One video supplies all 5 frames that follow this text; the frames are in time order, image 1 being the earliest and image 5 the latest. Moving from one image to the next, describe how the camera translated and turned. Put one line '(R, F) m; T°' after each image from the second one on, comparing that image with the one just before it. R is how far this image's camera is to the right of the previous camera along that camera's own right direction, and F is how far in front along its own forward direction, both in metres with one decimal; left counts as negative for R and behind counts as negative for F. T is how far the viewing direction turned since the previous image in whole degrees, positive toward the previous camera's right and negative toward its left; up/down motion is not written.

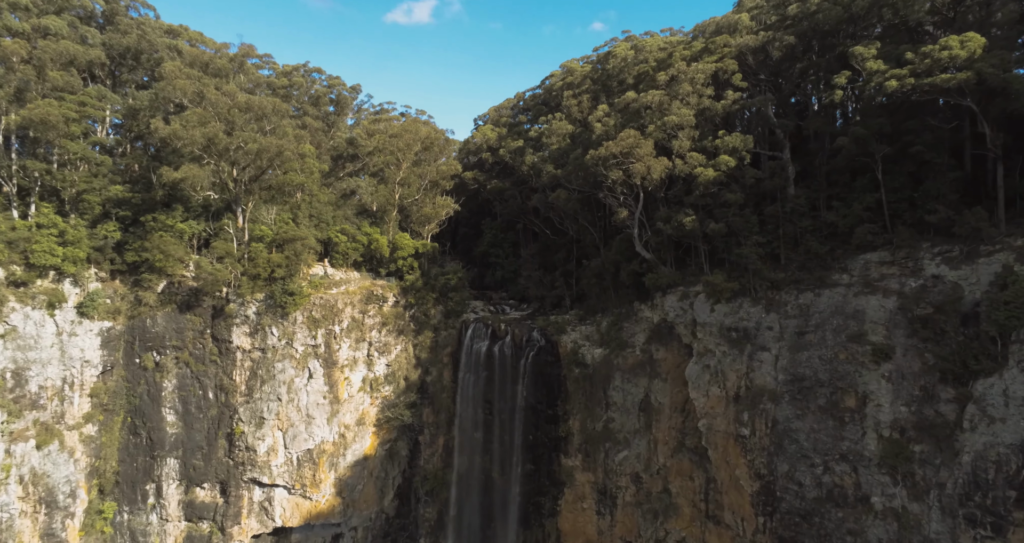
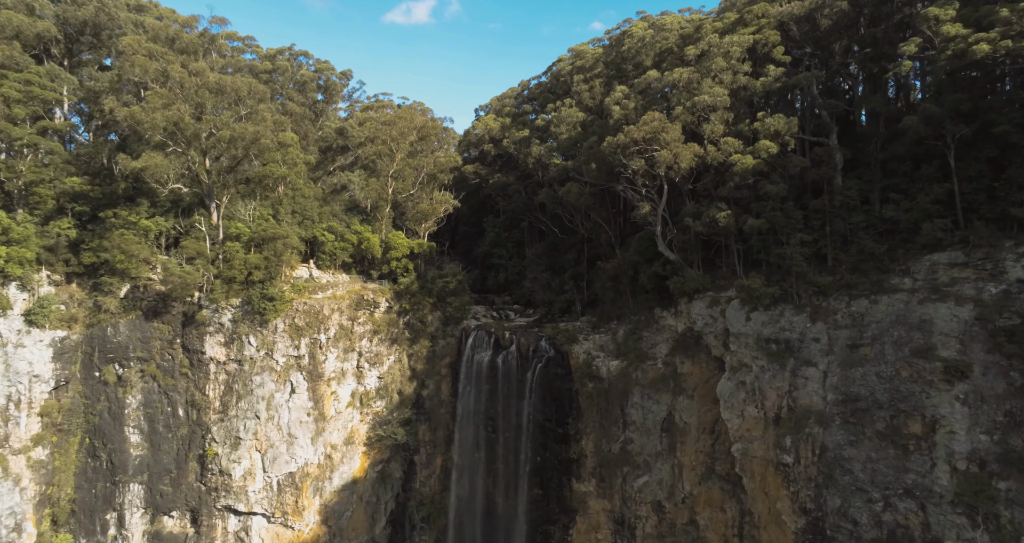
(-0.3, +4.2) m; 0°
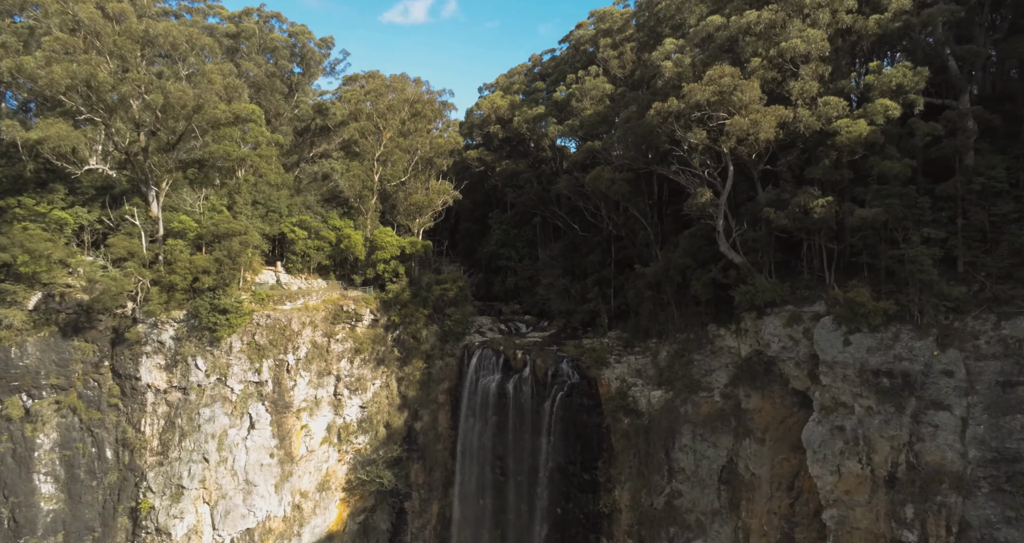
(-0.6, +7.4) m; 0°
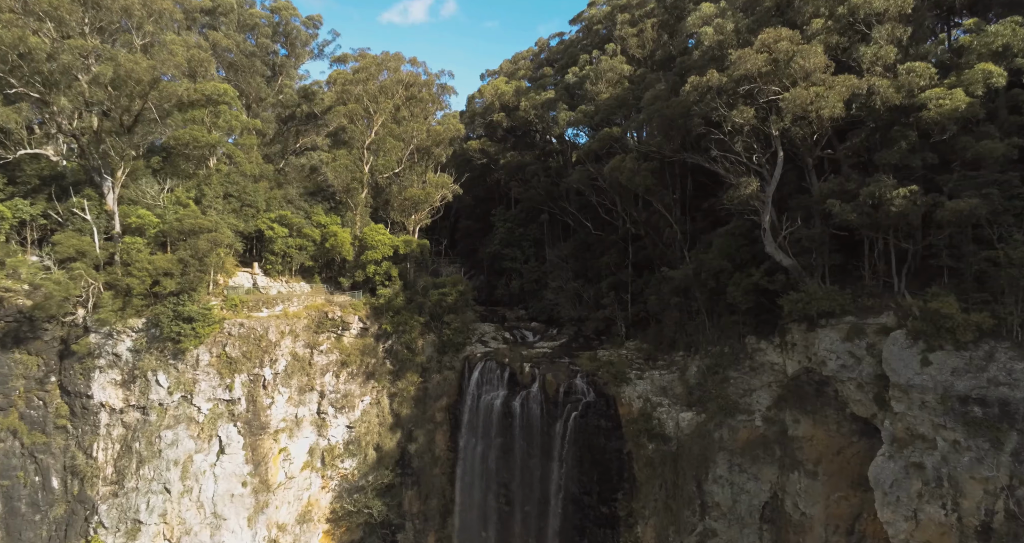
(-0.3, +3.7) m; 0°
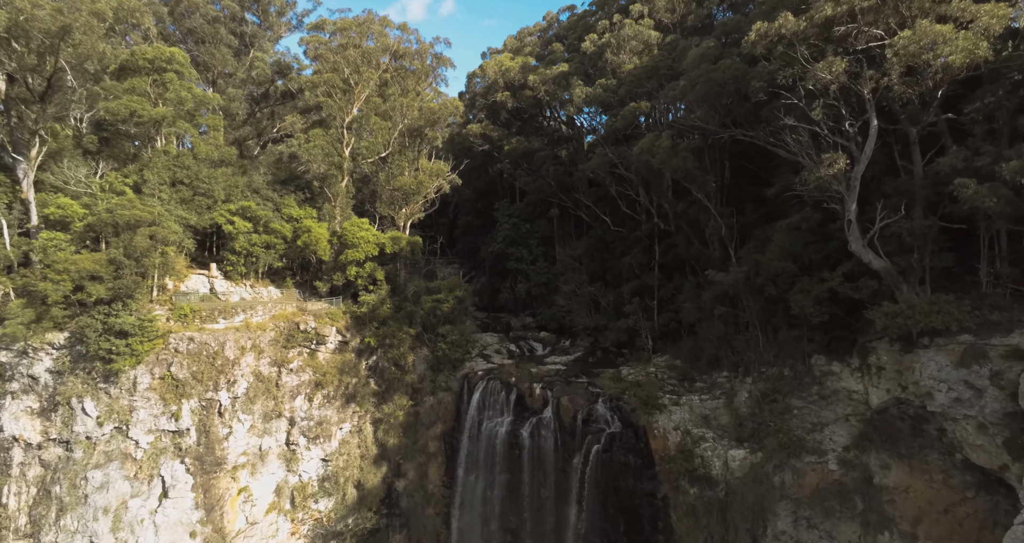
(-0.2, +4.8) m; 0°
